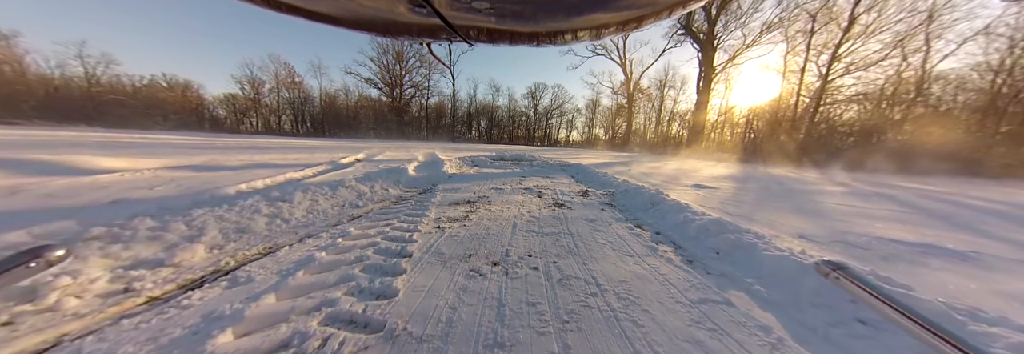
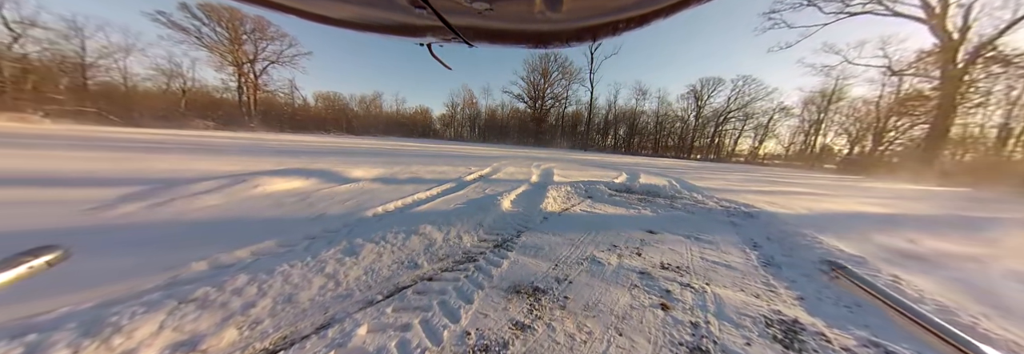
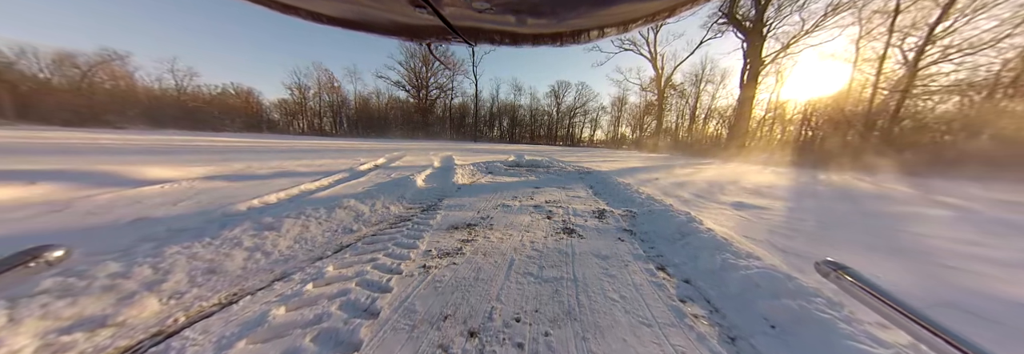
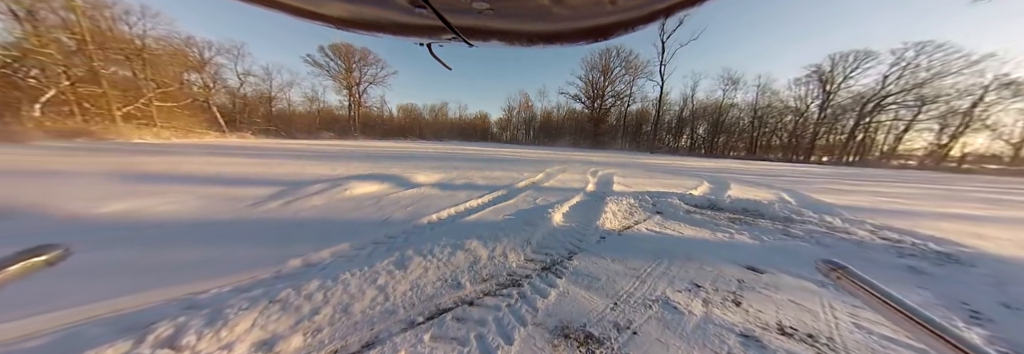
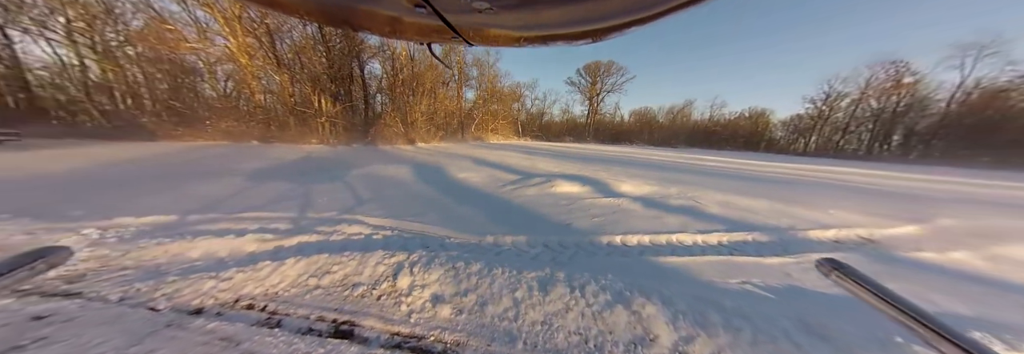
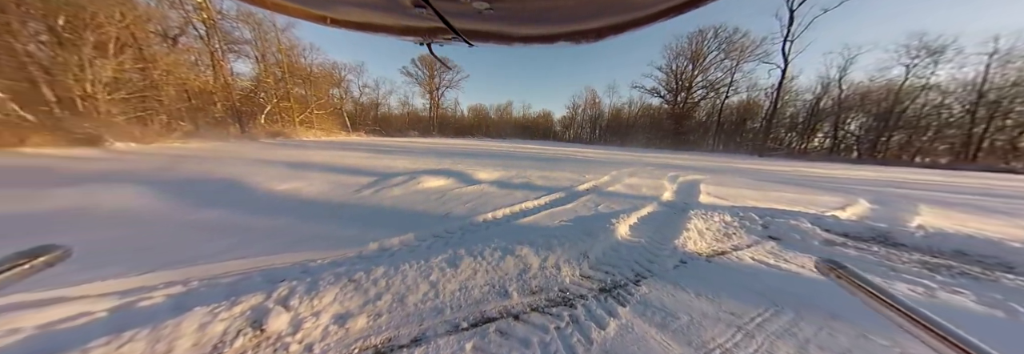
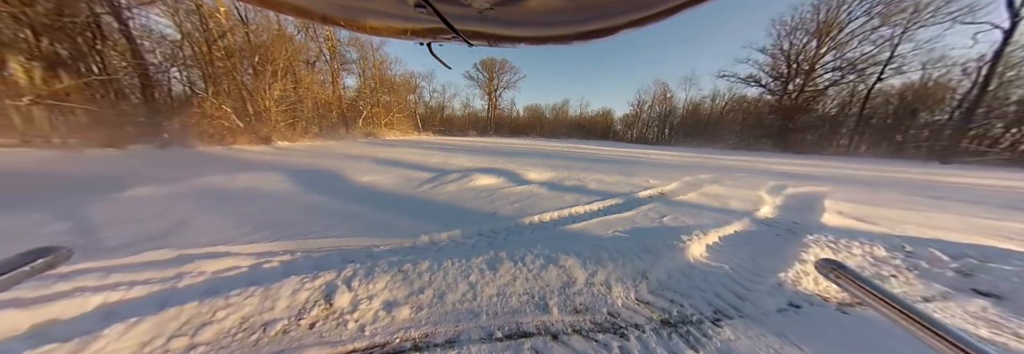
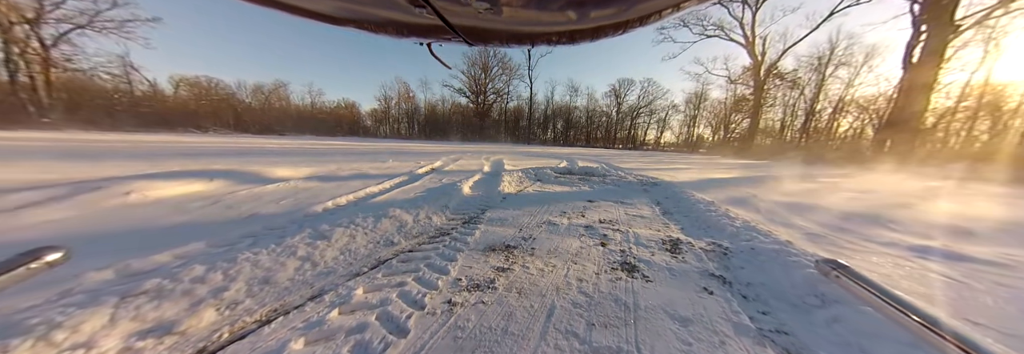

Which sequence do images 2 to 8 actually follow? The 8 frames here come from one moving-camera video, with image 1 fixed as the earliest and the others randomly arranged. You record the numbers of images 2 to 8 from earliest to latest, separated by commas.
3, 8, 2, 4, 6, 7, 5
